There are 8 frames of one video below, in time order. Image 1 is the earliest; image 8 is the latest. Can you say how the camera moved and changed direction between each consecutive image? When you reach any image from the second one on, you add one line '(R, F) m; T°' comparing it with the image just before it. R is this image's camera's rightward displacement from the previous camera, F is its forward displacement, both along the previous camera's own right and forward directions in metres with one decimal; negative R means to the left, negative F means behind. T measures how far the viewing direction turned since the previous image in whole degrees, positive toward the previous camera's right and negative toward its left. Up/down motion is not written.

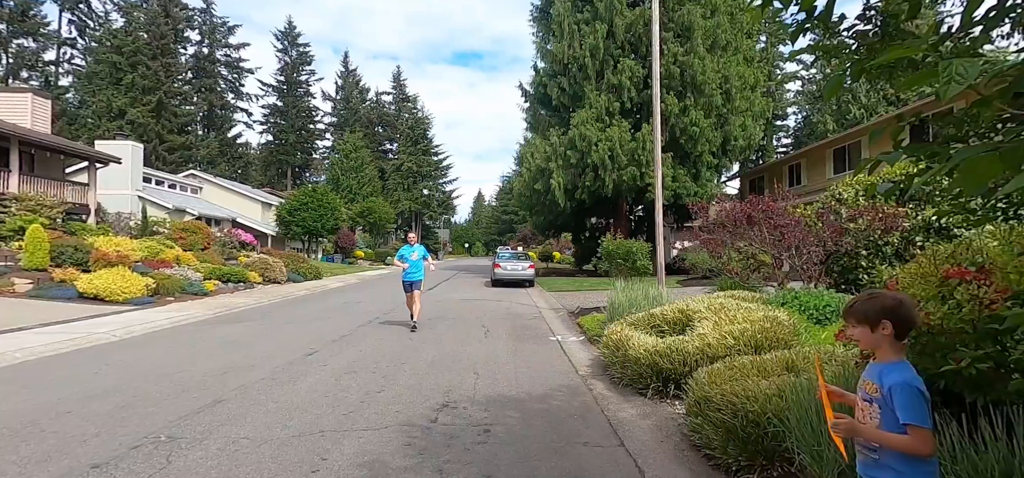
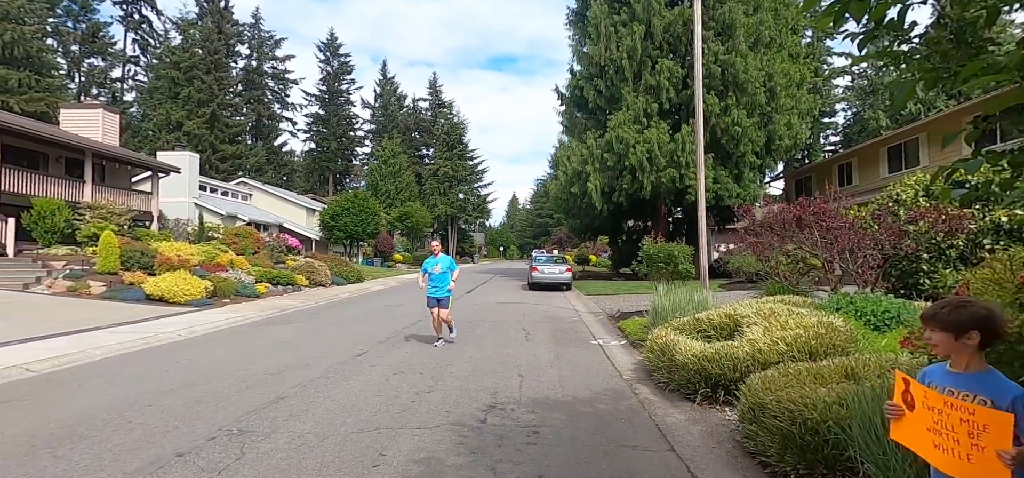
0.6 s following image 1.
(-0.1, -0.1) m; -4°
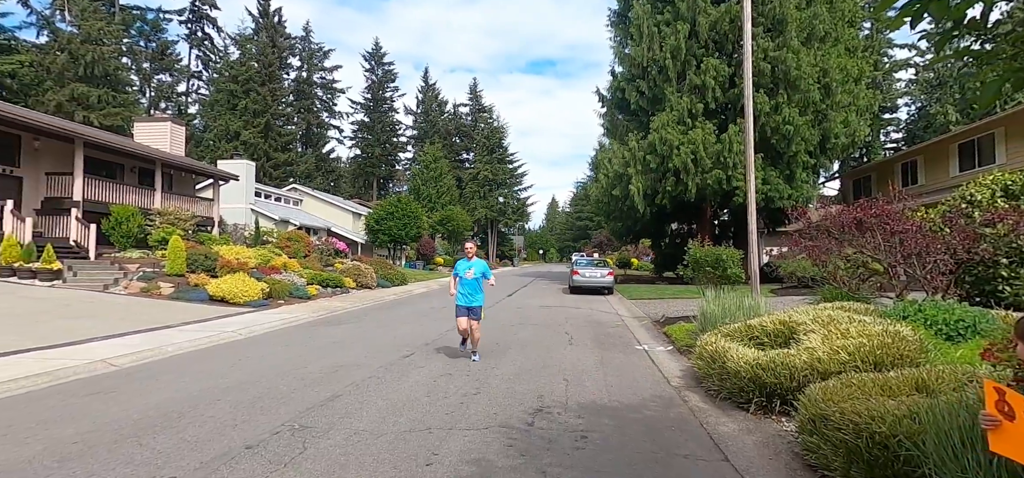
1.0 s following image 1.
(-0.1, -0.1) m; -5°
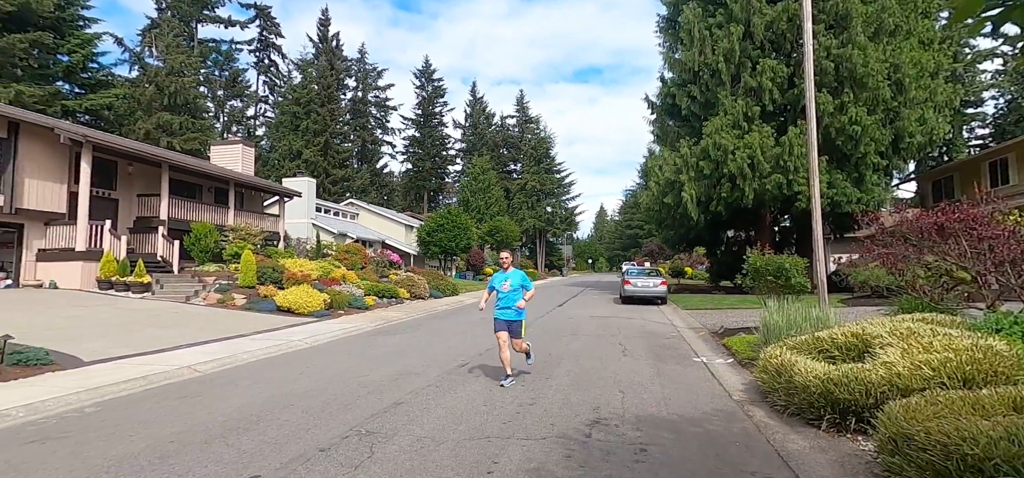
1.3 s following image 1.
(-0.1, -0.1) m; -6°
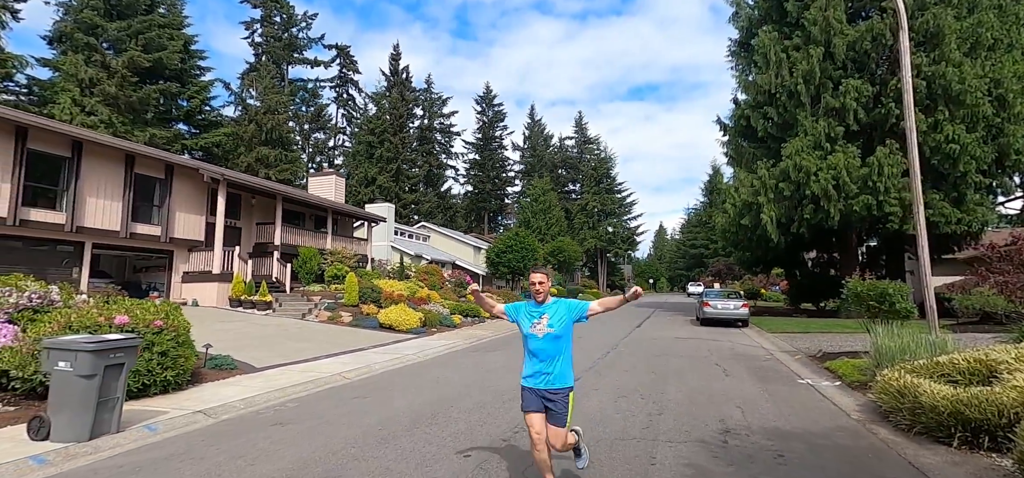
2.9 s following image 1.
(-1.2, -1.1) m; -7°
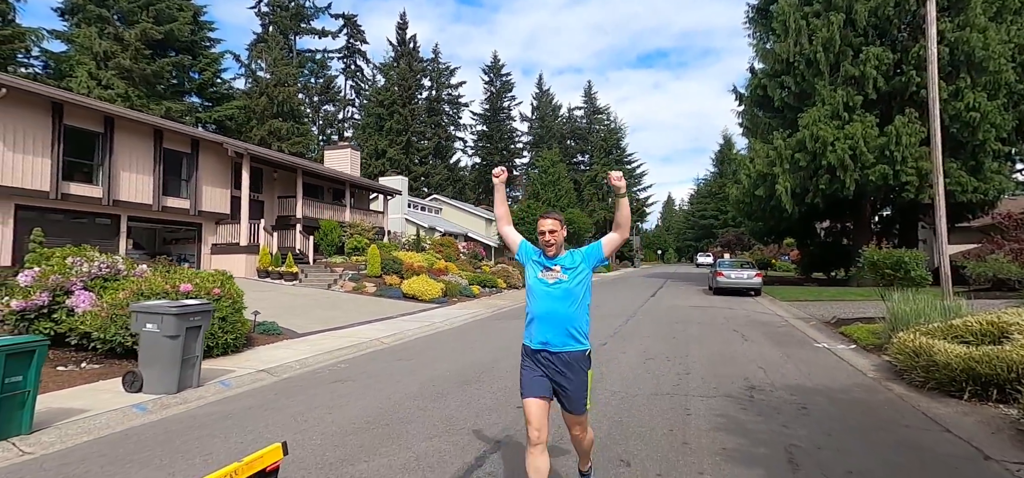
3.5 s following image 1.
(-0.5, -0.5) m; -1°
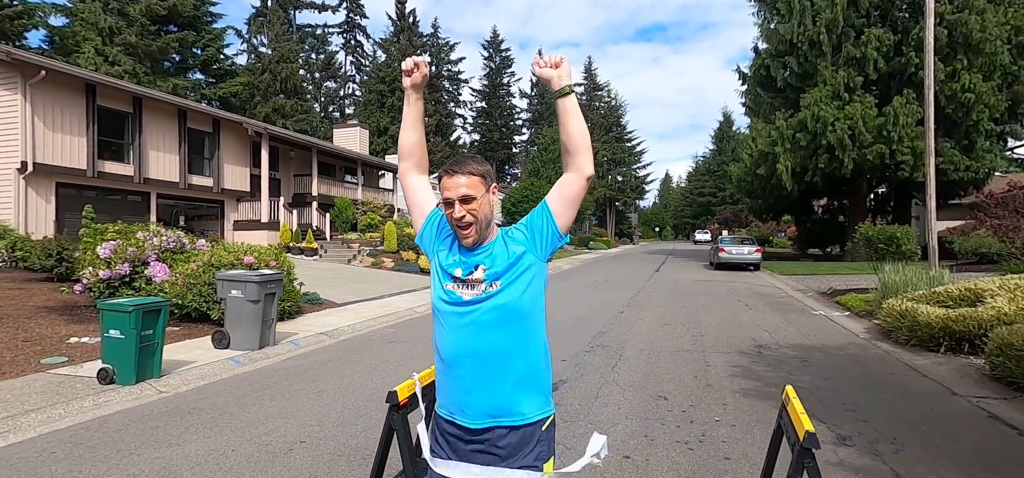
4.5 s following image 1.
(-0.7, -0.9) m; 0°
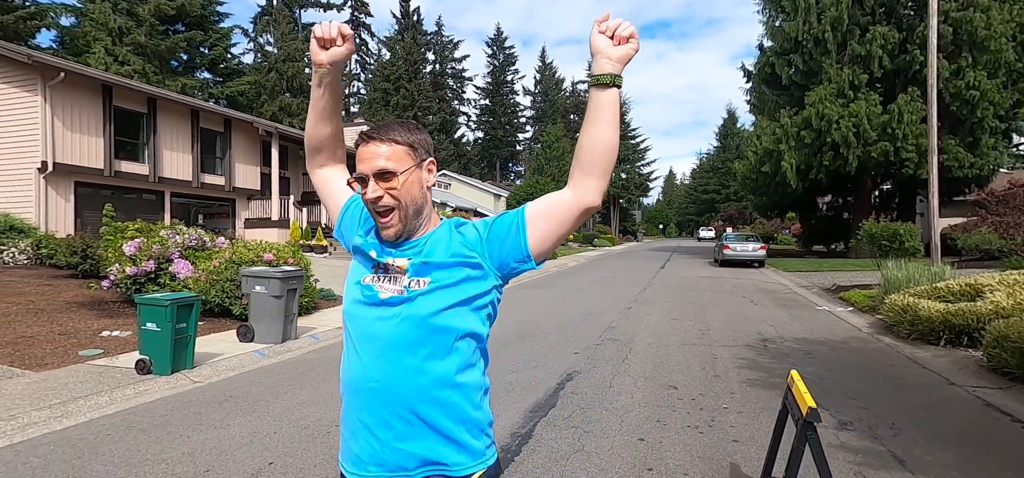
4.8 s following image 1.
(-0.2, -0.3) m; 0°
